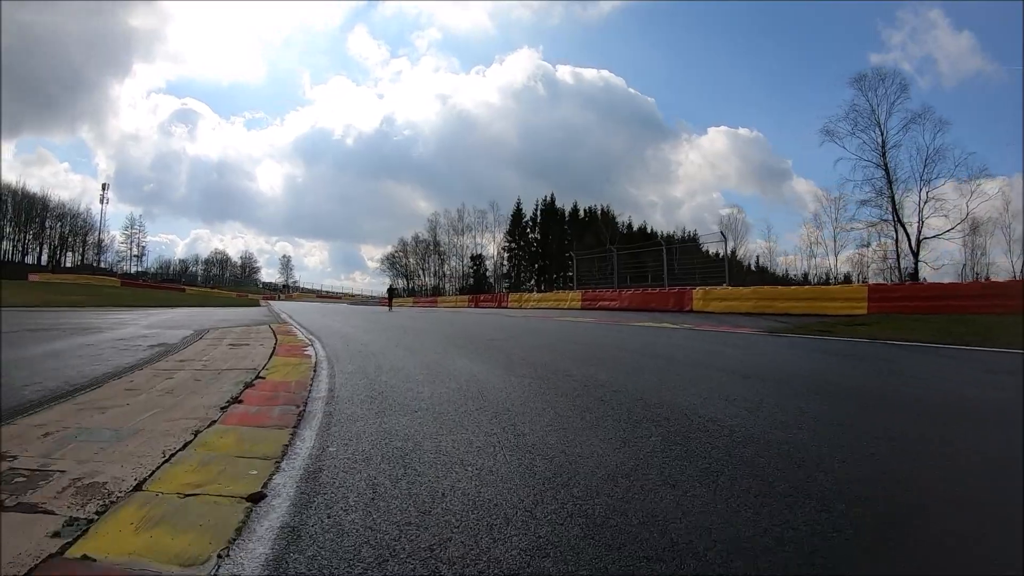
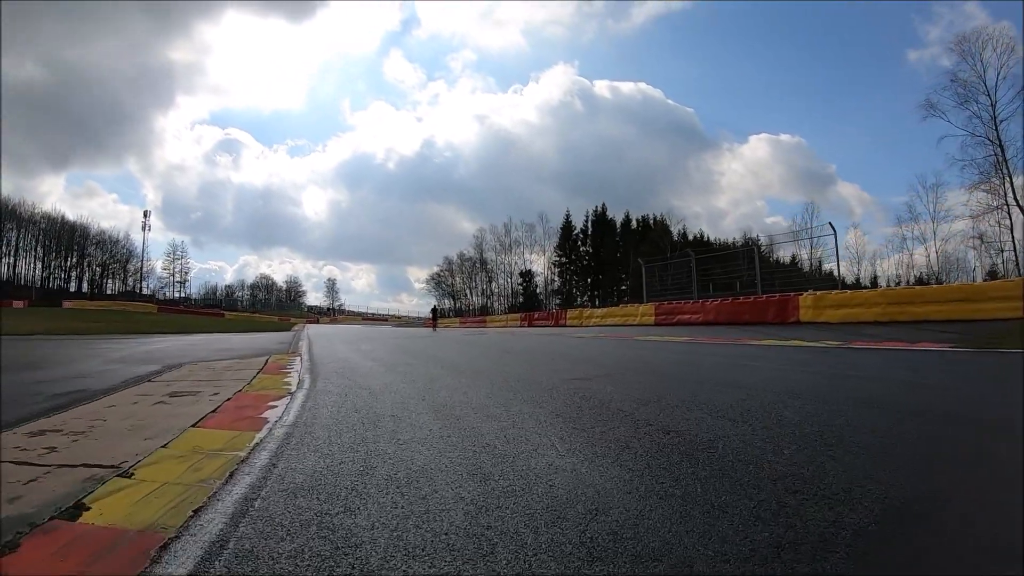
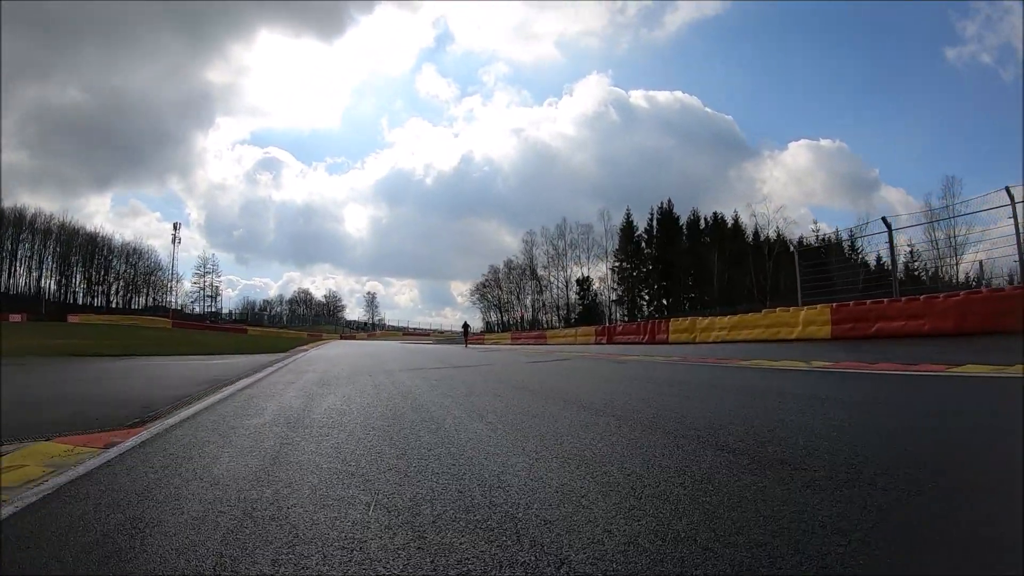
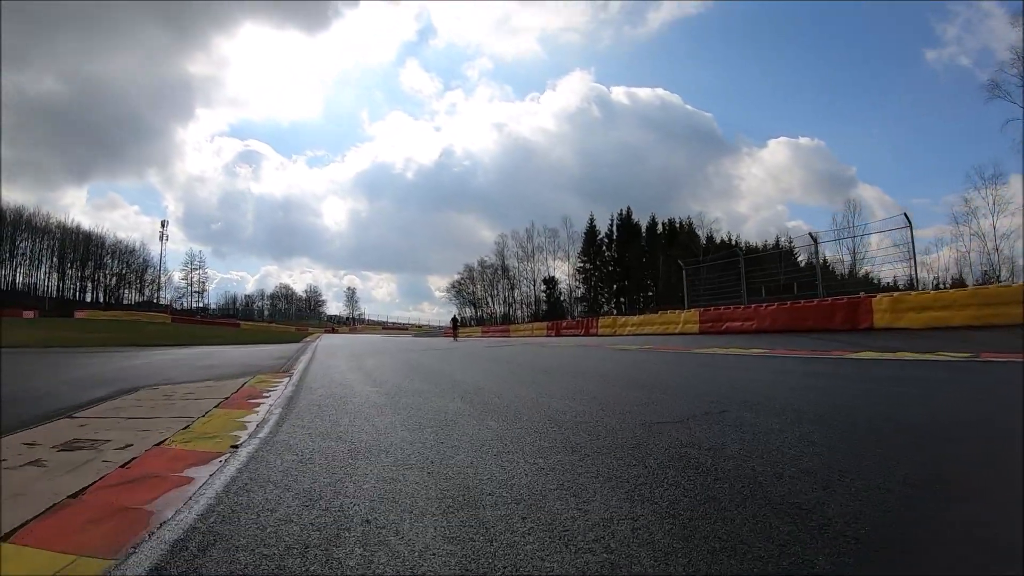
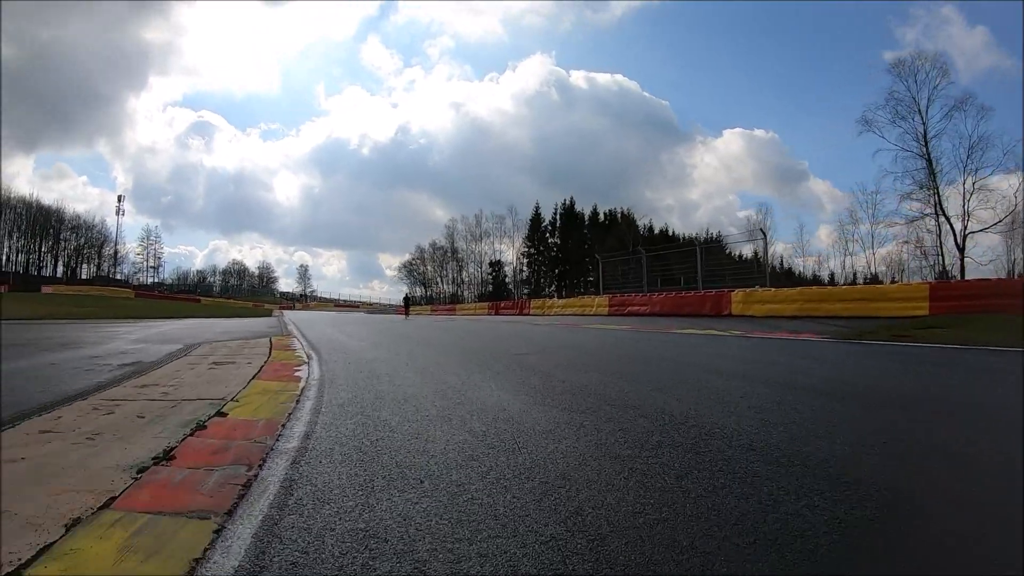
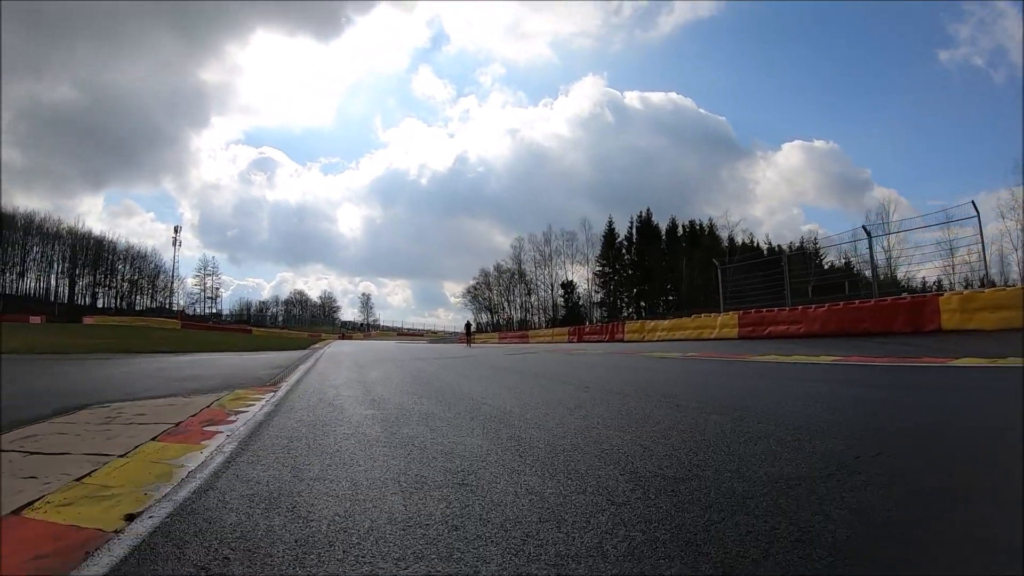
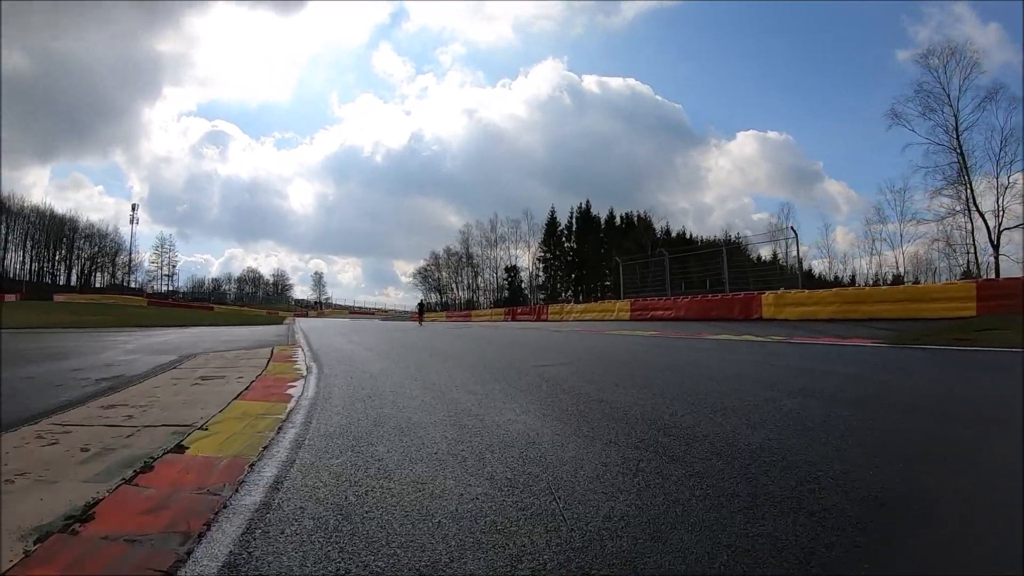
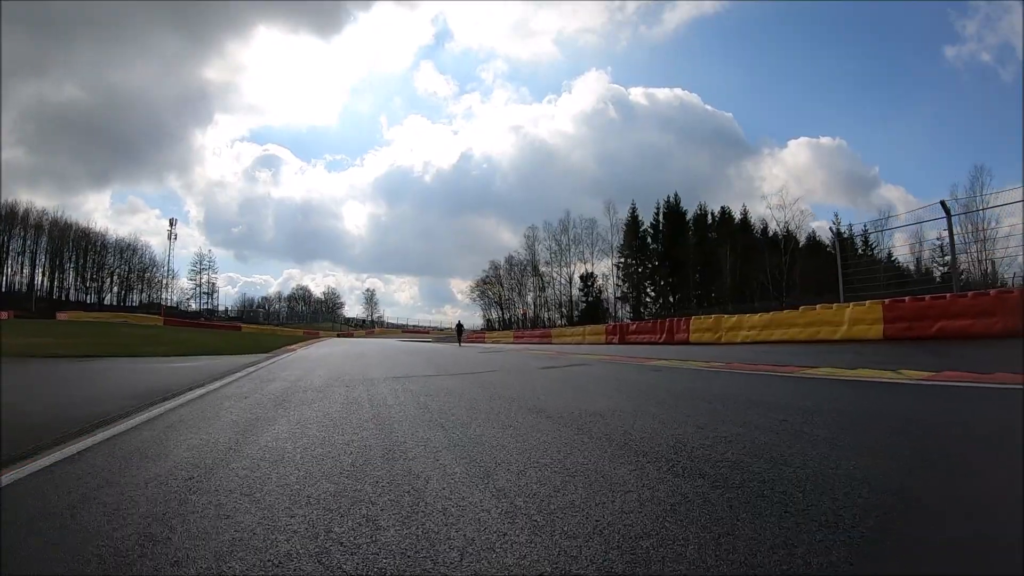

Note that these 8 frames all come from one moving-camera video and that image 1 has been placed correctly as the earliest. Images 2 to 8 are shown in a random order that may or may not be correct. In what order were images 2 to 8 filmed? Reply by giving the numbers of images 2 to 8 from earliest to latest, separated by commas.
5, 7, 2, 4, 6, 3, 8
